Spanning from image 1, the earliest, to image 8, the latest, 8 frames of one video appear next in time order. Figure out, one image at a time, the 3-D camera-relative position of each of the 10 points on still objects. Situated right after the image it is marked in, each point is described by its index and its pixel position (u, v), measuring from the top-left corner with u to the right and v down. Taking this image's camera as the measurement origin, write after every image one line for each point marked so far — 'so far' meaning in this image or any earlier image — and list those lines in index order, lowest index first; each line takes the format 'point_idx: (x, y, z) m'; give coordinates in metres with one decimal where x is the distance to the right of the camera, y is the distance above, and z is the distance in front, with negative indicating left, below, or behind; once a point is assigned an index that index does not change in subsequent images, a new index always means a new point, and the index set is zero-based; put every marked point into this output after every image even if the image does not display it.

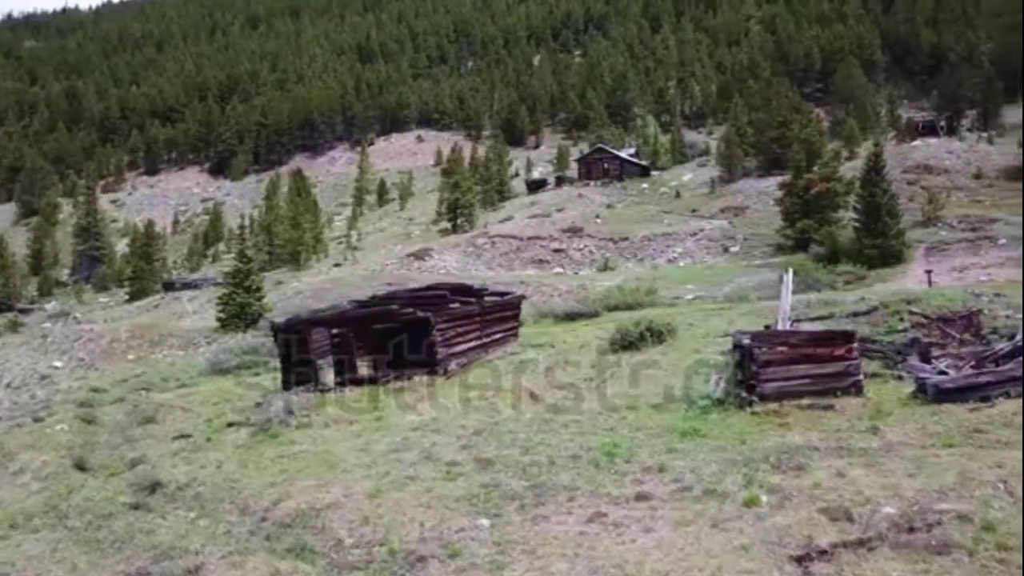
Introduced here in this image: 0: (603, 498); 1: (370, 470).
0: (+1.3, -2.9, +11.1) m
1: (-2.4, -3.1, +13.6) m
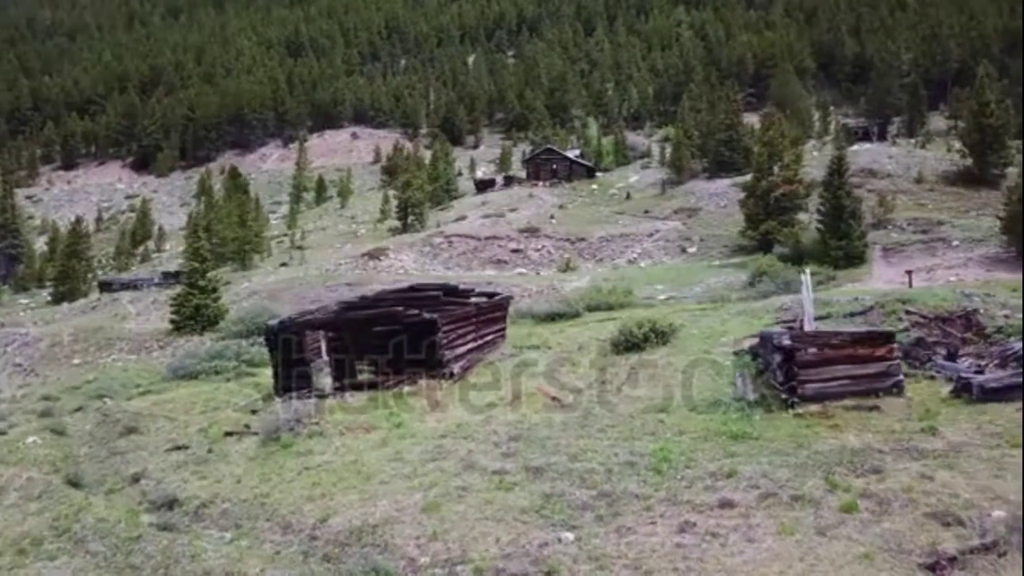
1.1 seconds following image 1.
0: (+2.3, -2.9, +10.7) m
1: (-1.5, -3.1, +12.8) m
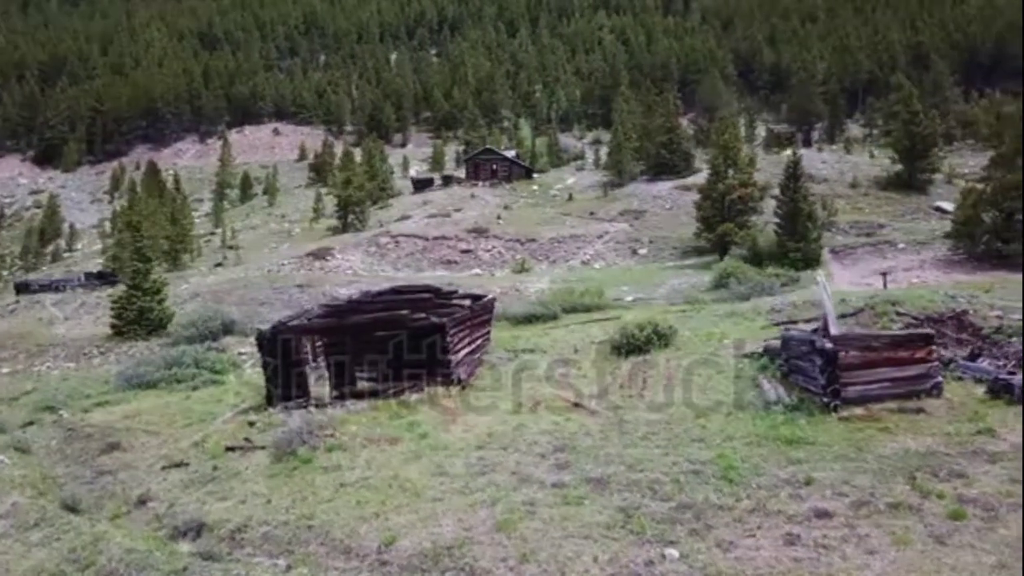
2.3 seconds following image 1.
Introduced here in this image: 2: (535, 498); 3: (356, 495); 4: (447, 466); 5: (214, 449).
0: (+3.5, -2.9, +10.4) m
1: (-0.6, -3.1, +12.0) m
2: (+0.4, -3.1, +11.7) m
3: (-2.4, -3.2, +12.4) m
4: (-1.1, -2.9, +13.4) m
5: (-5.9, -3.2, +16.1) m
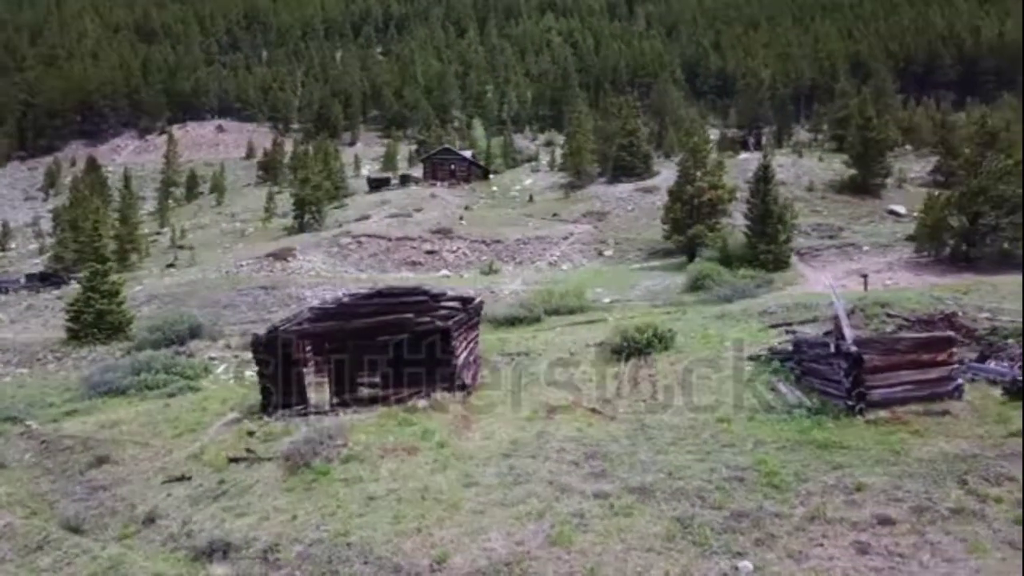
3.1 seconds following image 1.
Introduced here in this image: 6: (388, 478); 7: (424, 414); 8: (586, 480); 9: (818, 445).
0: (+4.2, -3.0, +10.2) m
1: (0.0, -3.2, +11.6) m
2: (+1.0, -3.1, +11.3) m
3: (-1.8, -3.3, +11.9) m
4: (-0.5, -3.0, +12.9) m
5: (-5.6, -3.3, +15.2) m
6: (-2.0, -3.1, +13.2) m
7: (-1.8, -2.6, +16.8) m
8: (+1.2, -3.0, +12.5) m
9: (+5.0, -2.6, +13.2) m
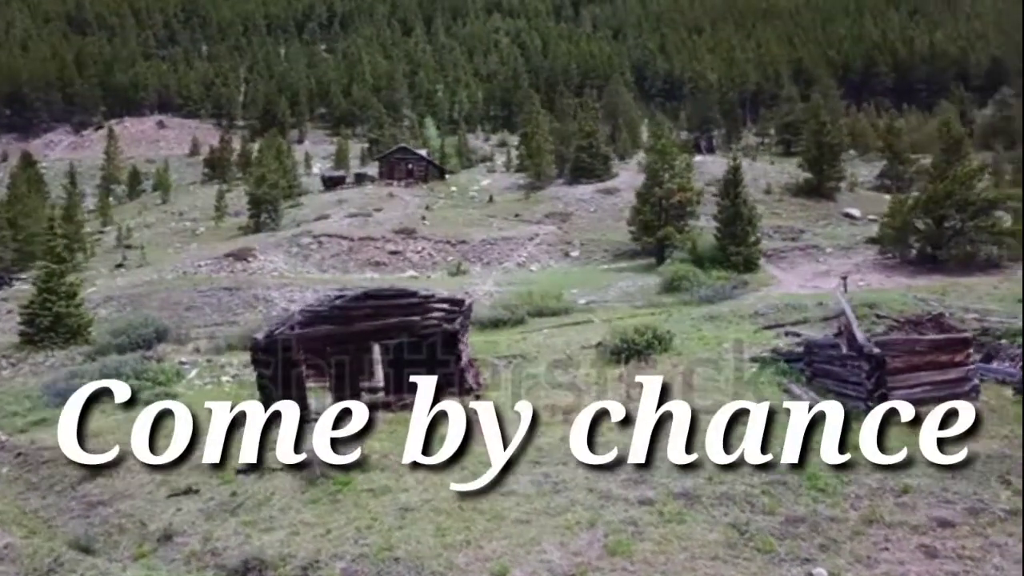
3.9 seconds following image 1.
0: (+4.9, -3.0, +10.2) m
1: (+0.7, -3.2, +11.2) m
2: (+1.7, -3.1, +11.1) m
3: (-1.1, -3.3, +11.4) m
4: (0.0, -3.0, +12.5) m
5: (-5.2, -3.3, +14.5) m
6: (-1.5, -3.1, +12.7) m
7: (-1.6, -2.7, +16.4) m
8: (+1.7, -3.0, +12.2) m
9: (+5.5, -2.6, +13.2) m
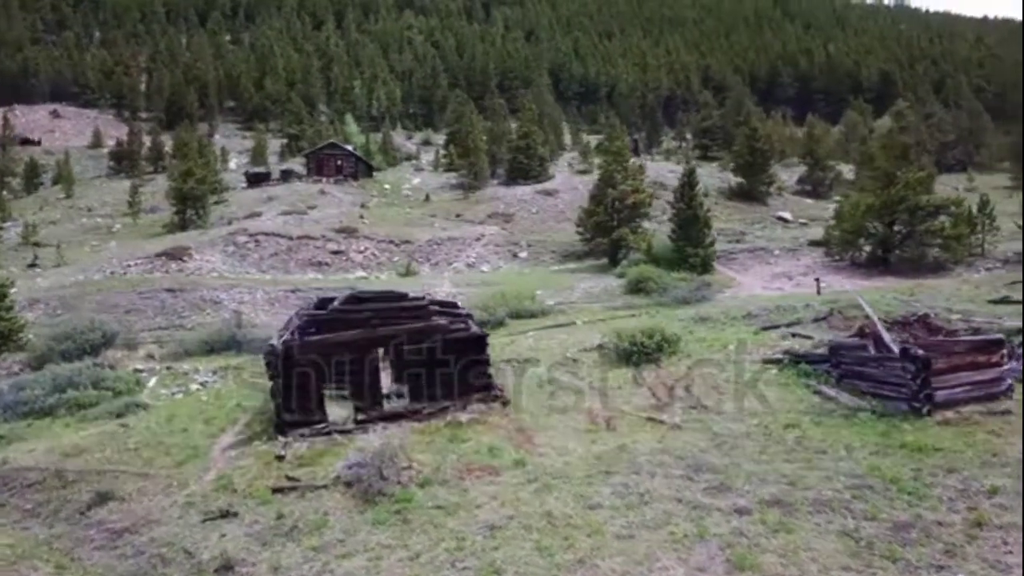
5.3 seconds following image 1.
0: (+6.4, -3.1, +10.3) m
1: (+2.0, -3.2, +10.8) m
2: (+3.0, -3.2, +10.7) m
3: (+0.2, -3.4, +10.7) m
4: (+1.2, -3.1, +11.9) m
5: (-4.2, -3.4, +13.3) m
6: (-0.3, -3.2, +12.0) m
7: (-0.8, -2.7, +15.6) m
8: (+3.0, -3.0, +11.9) m
9: (+6.6, -2.6, +13.3) m
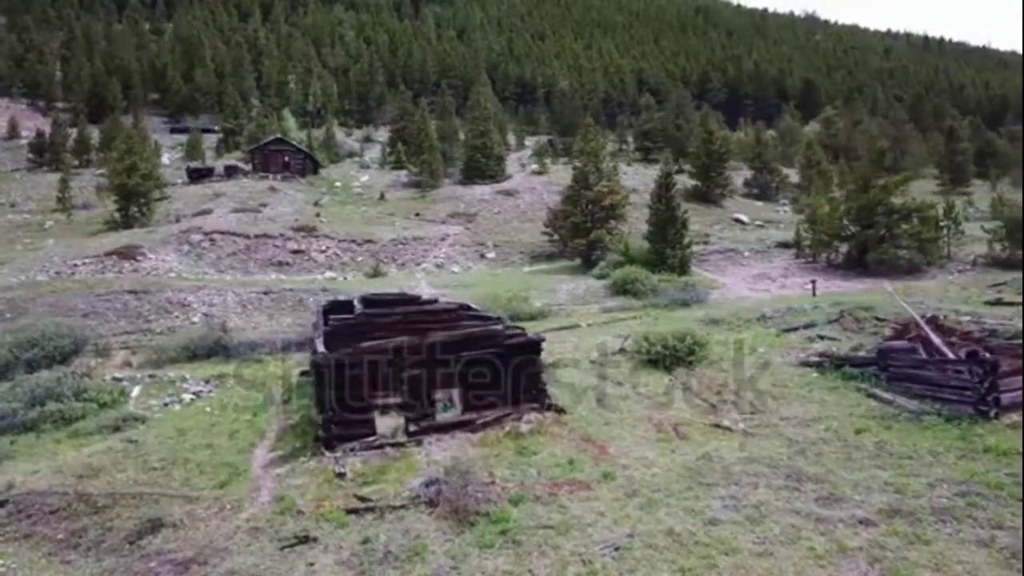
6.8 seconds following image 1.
0: (+8.0, -3.1, +10.2) m
1: (+3.6, -3.3, +10.3) m
2: (+4.7, -3.2, +10.3) m
3: (+1.9, -3.4, +10.1) m
4: (+2.8, -3.1, +11.4) m
5: (-2.8, -3.4, +12.2) m
6: (+1.3, -3.2, +11.3) m
7: (+0.4, -2.8, +14.8) m
8: (+4.5, -3.1, +11.5) m
9: (+8.0, -2.7, +13.3) m
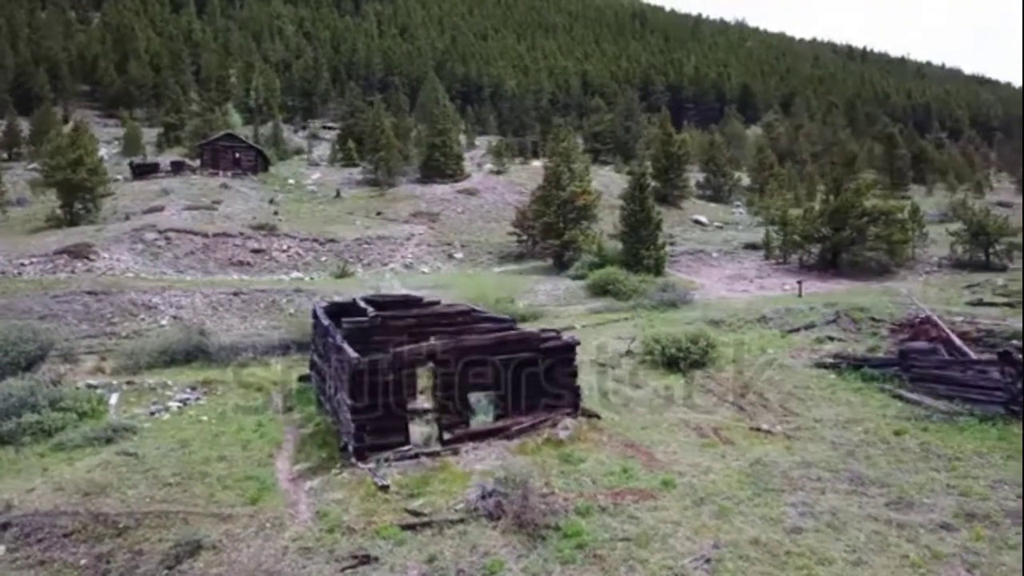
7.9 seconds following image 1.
0: (+9.1, -3.2, +10.4) m
1: (+4.7, -3.3, +10.1) m
2: (+5.7, -3.3, +10.2) m
3: (+3.0, -3.4, +9.7) m
4: (+3.7, -3.2, +11.1) m
5: (-1.8, -3.4, +11.4) m
6: (+2.3, -3.3, +10.8) m
7: (+1.1, -2.8, +14.3) m
8: (+5.5, -3.1, +11.3) m
9: (+8.8, -2.7, +13.4) m
